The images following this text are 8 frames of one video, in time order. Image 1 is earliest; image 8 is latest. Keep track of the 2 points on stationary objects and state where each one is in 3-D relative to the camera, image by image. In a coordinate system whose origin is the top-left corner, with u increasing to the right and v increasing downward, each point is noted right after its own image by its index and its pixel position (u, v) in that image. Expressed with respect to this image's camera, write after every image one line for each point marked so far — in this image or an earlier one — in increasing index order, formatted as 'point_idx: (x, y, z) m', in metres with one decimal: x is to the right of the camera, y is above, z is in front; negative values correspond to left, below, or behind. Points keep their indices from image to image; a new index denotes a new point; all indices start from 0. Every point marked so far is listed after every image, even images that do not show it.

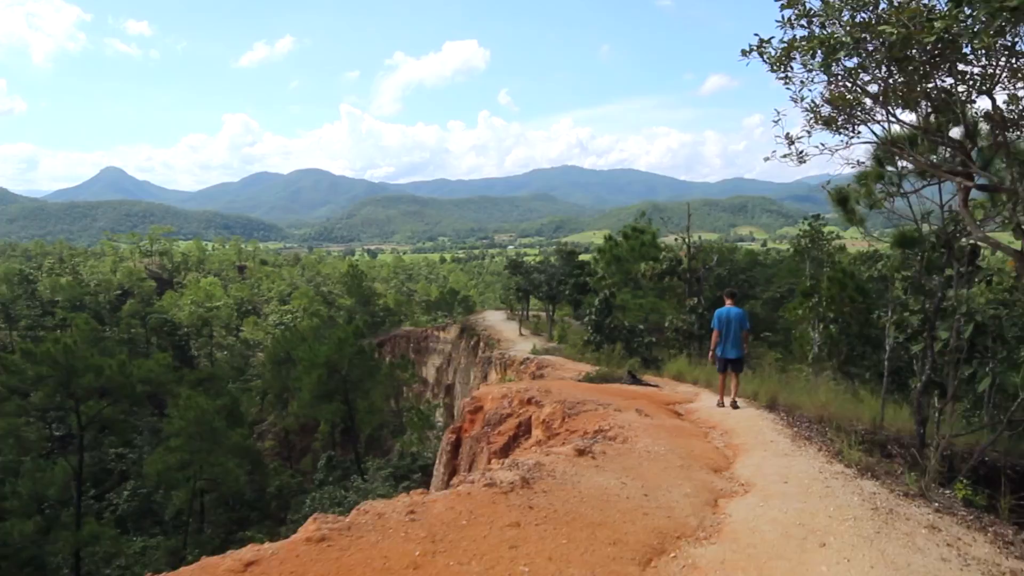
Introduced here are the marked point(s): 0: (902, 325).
0: (+6.0, -0.6, +10.4) m
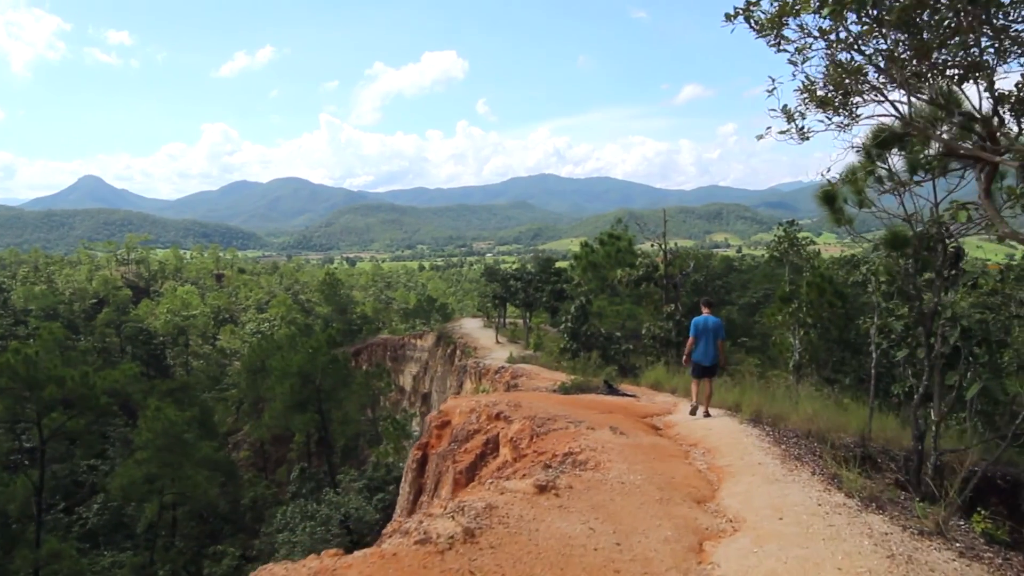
0: (+5.5, -0.7, +10.1) m
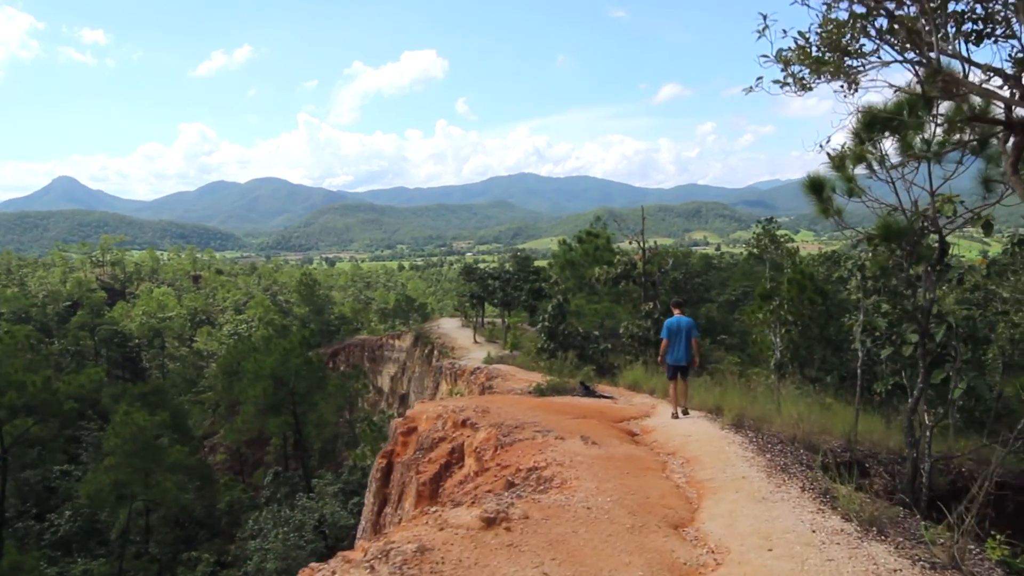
0: (+5.1, -0.6, +9.8) m
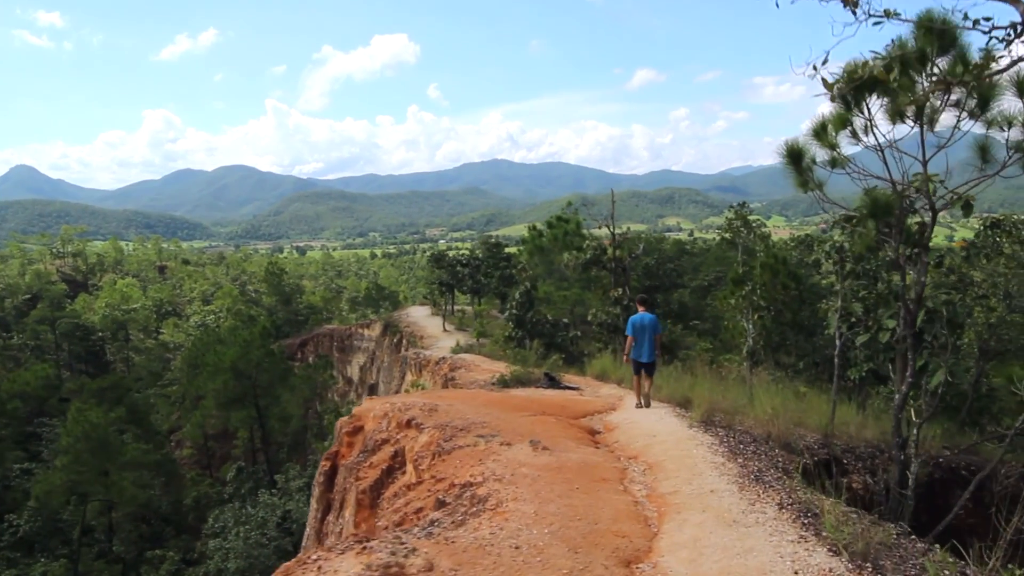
0: (+4.6, -0.4, +9.4) m
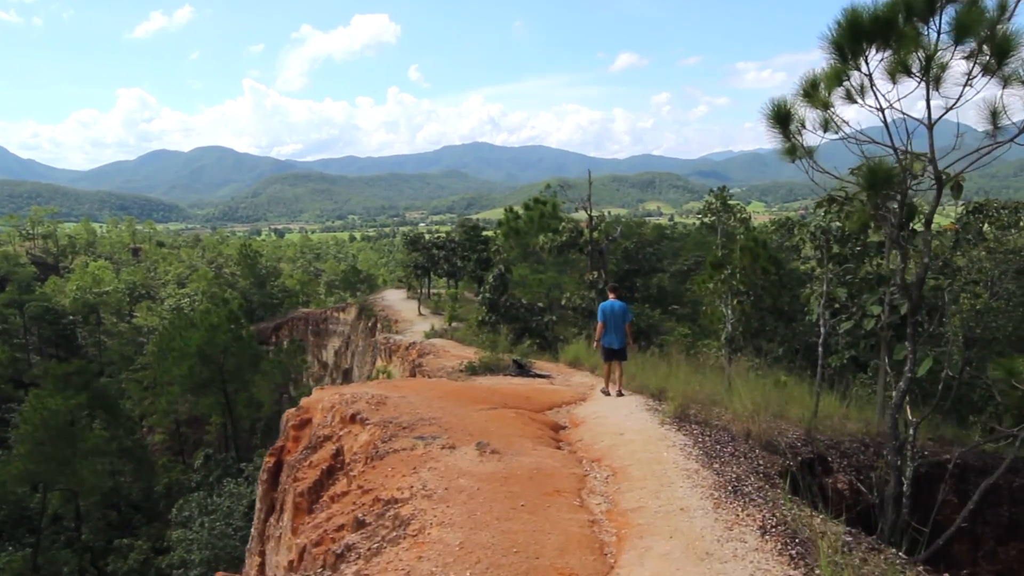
0: (+4.1, -0.2, +8.9) m
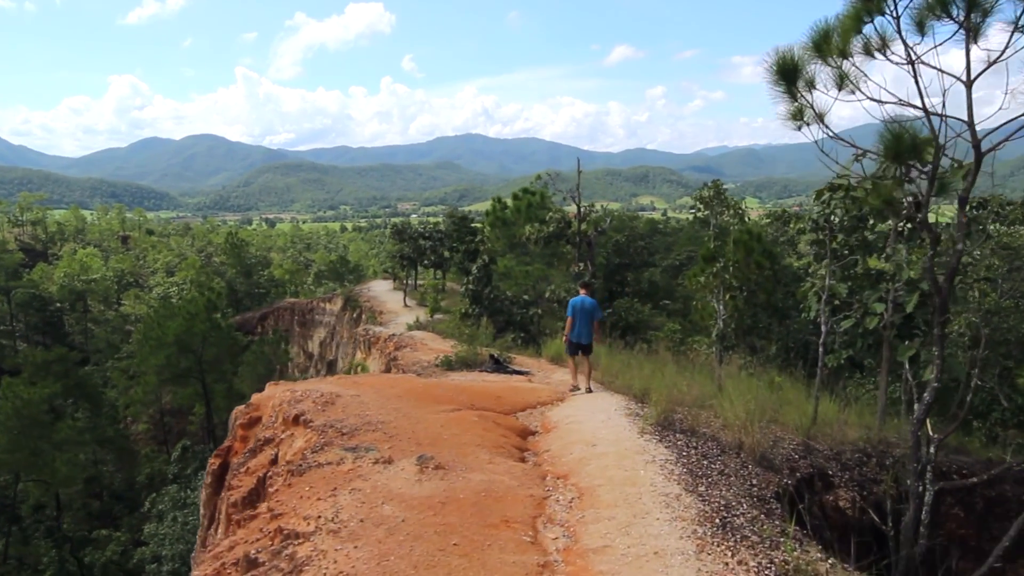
0: (+3.8, -0.1, +8.3) m
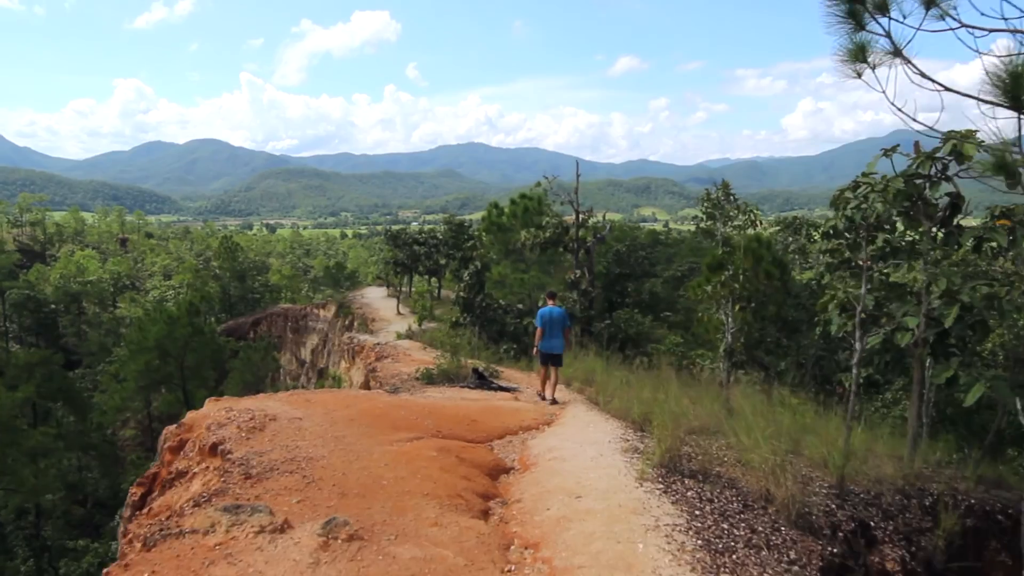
0: (+3.7, -0.2, +7.4) m
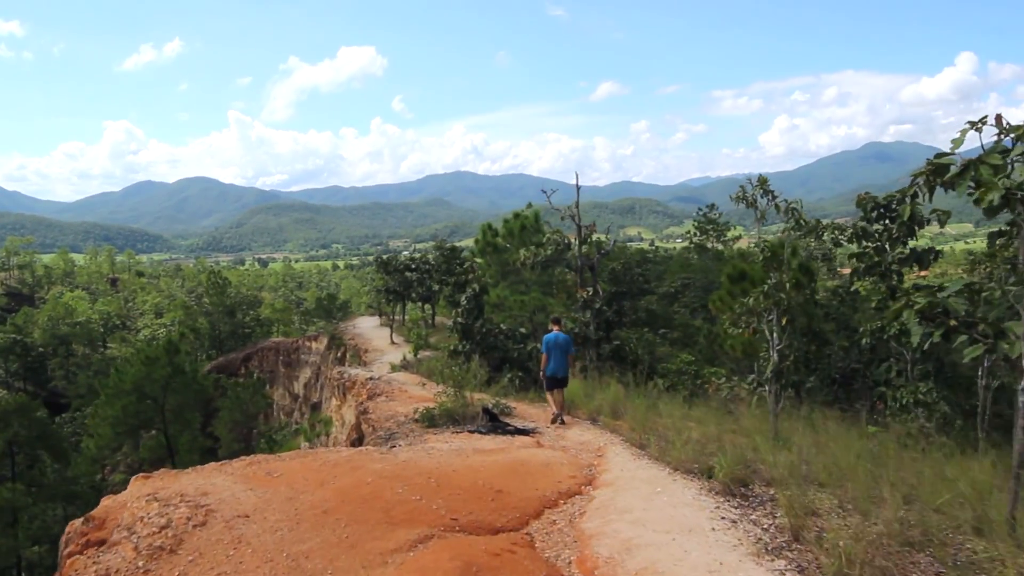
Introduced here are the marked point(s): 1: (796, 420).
0: (+3.8, -0.2, +6.0) m
1: (+3.4, -1.4, +7.5) m
